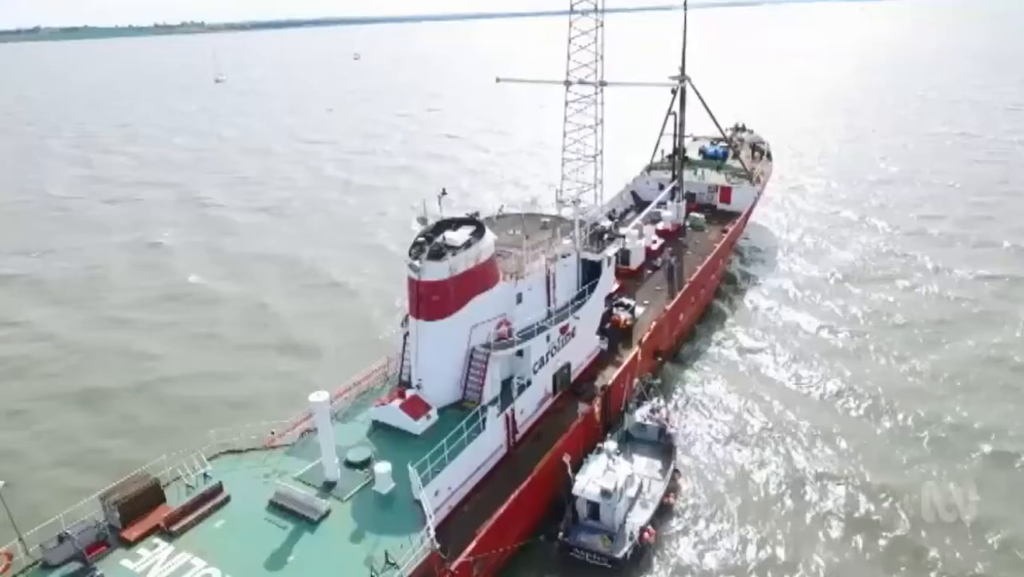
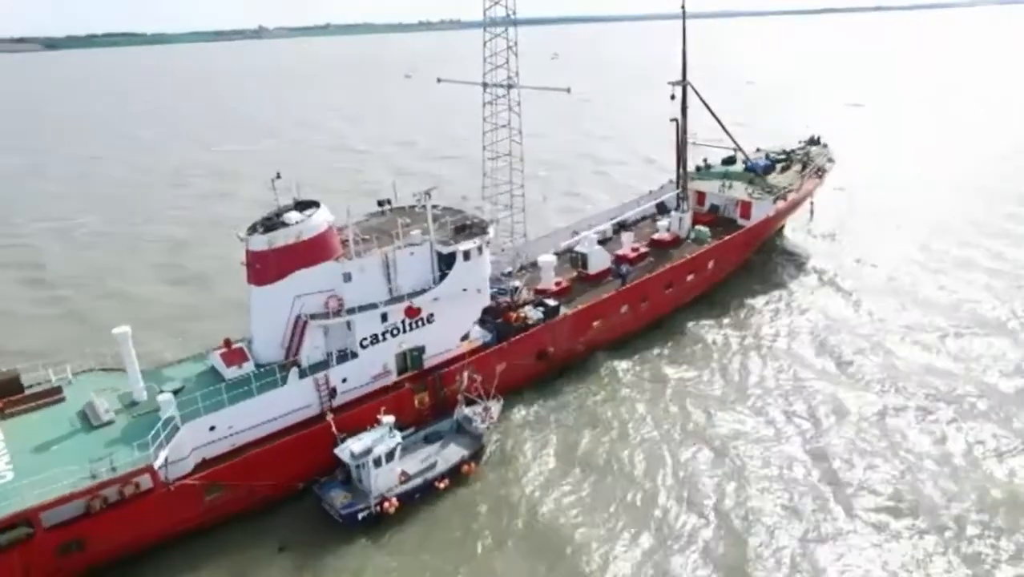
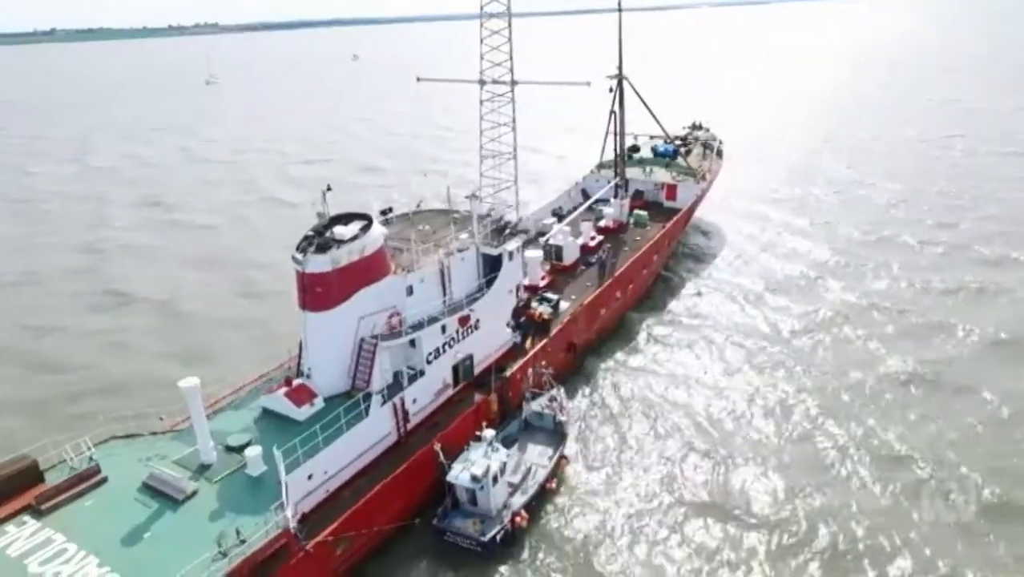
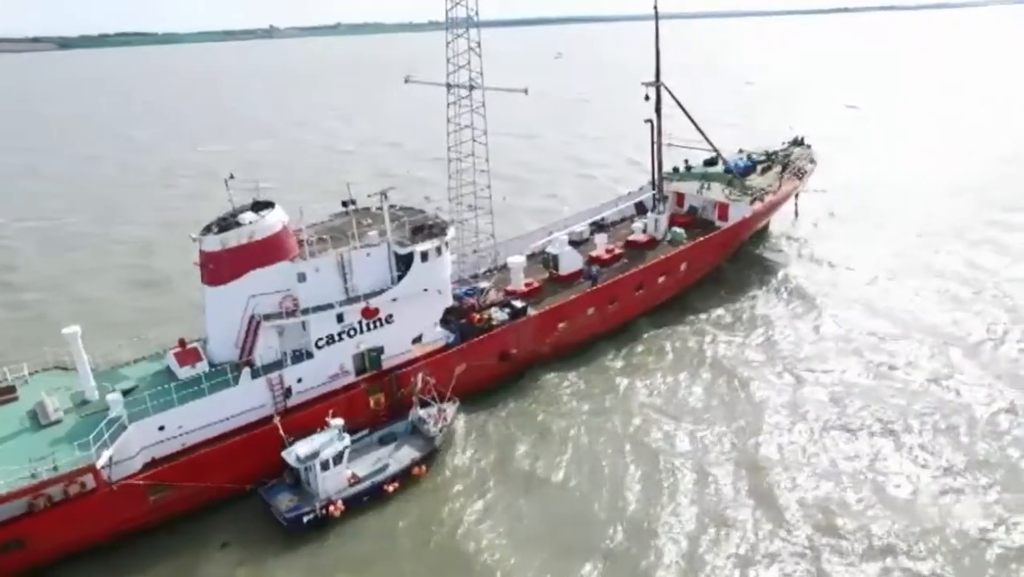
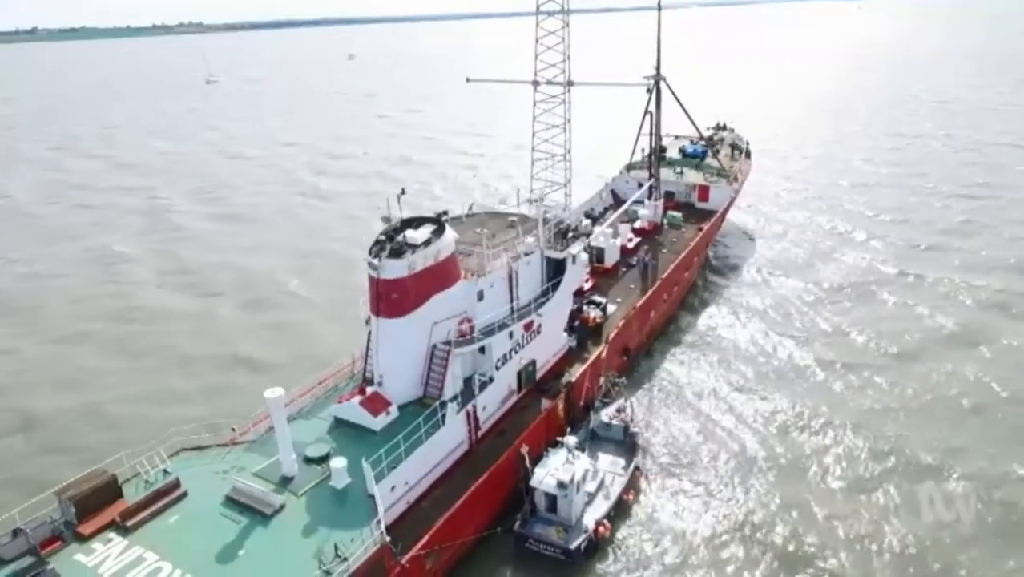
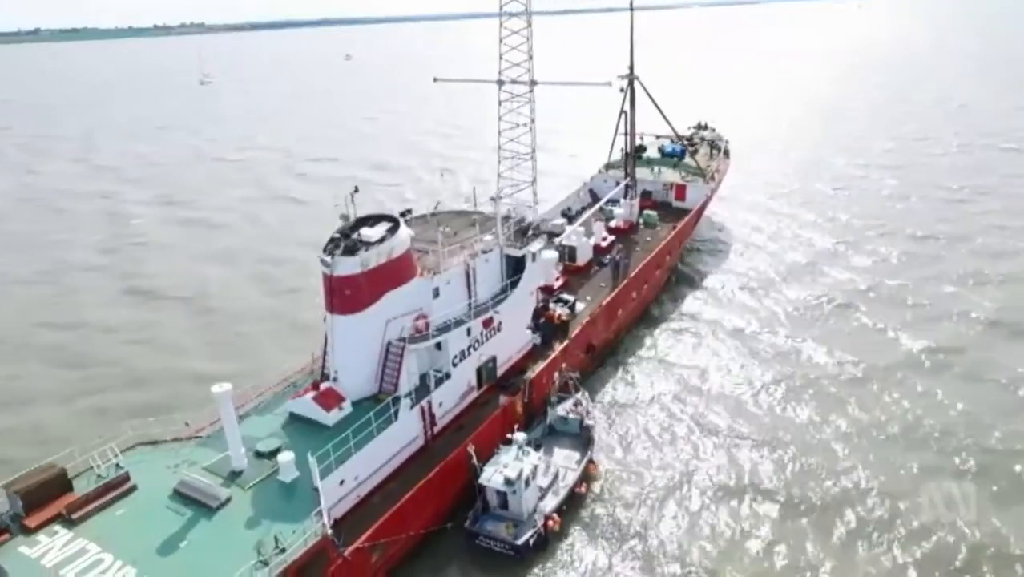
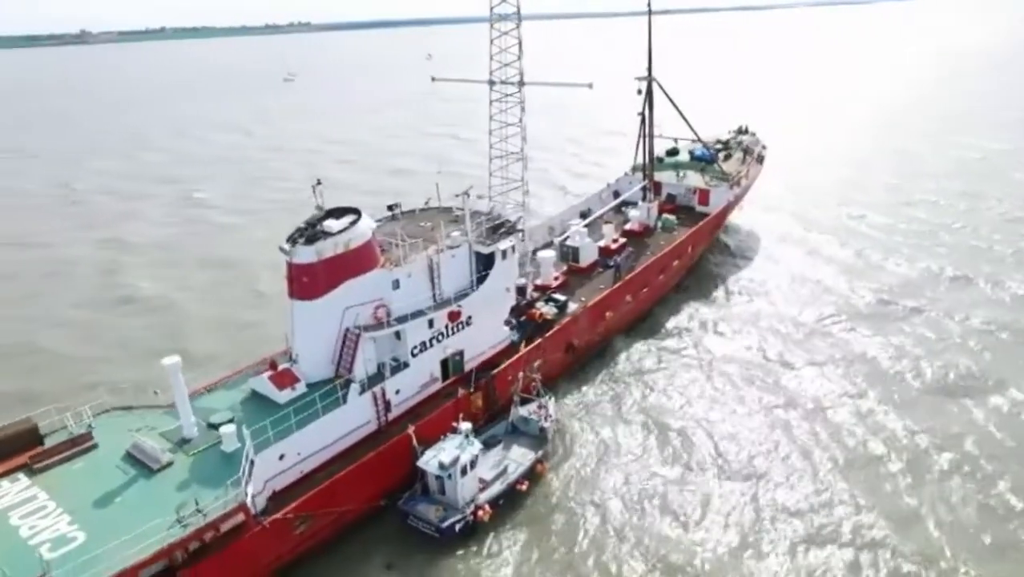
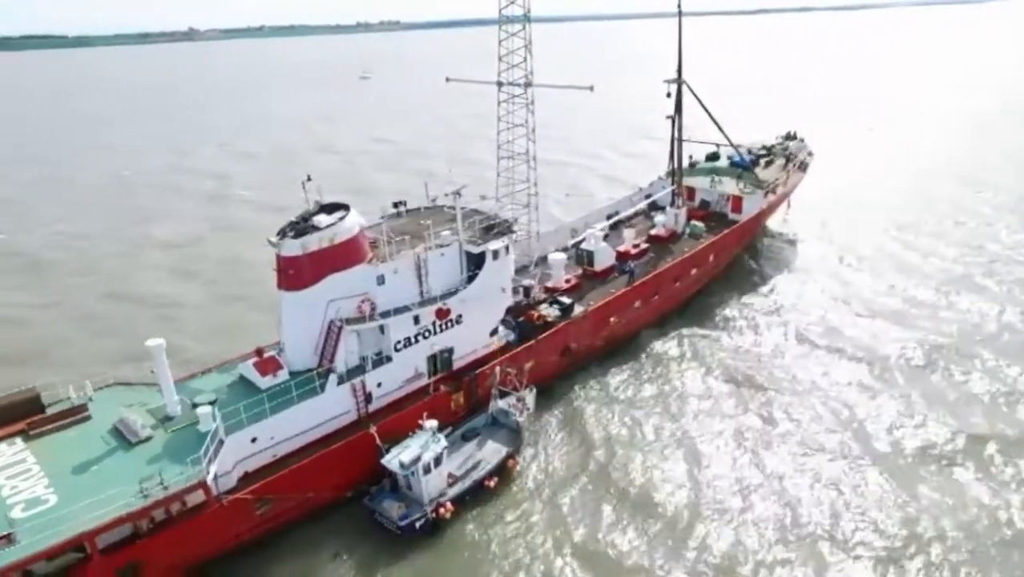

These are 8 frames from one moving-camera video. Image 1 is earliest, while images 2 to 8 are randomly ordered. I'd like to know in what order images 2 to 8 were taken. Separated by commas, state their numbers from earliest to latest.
5, 6, 3, 7, 8, 2, 4
